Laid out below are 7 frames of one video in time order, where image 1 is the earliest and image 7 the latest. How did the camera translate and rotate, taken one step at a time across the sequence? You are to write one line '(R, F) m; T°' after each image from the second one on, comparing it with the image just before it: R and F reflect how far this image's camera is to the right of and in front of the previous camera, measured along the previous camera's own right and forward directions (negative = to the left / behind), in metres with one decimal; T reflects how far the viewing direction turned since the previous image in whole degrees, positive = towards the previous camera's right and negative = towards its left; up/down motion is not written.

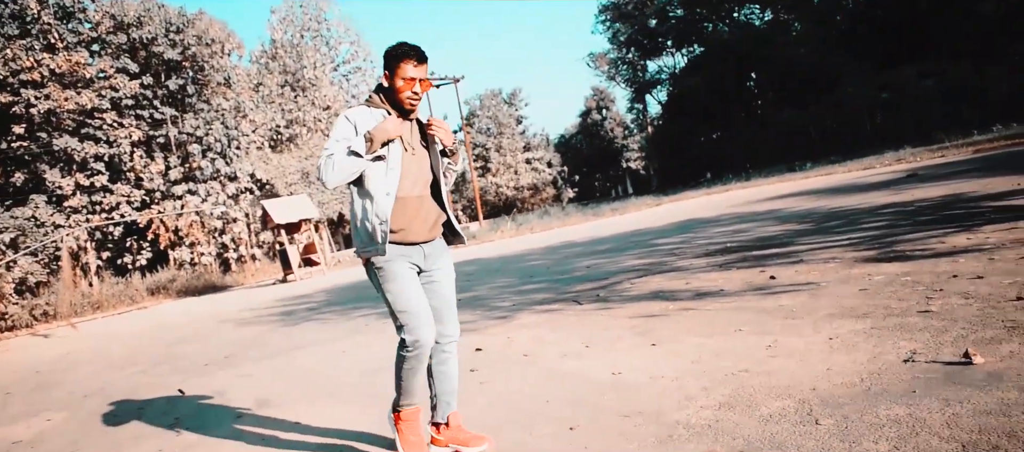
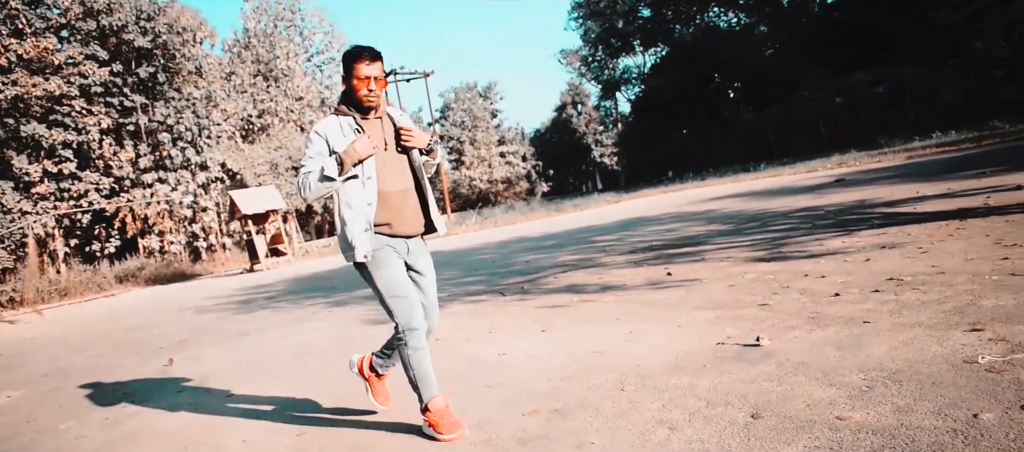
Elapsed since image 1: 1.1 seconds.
(+0.5, -0.8) m; +2°
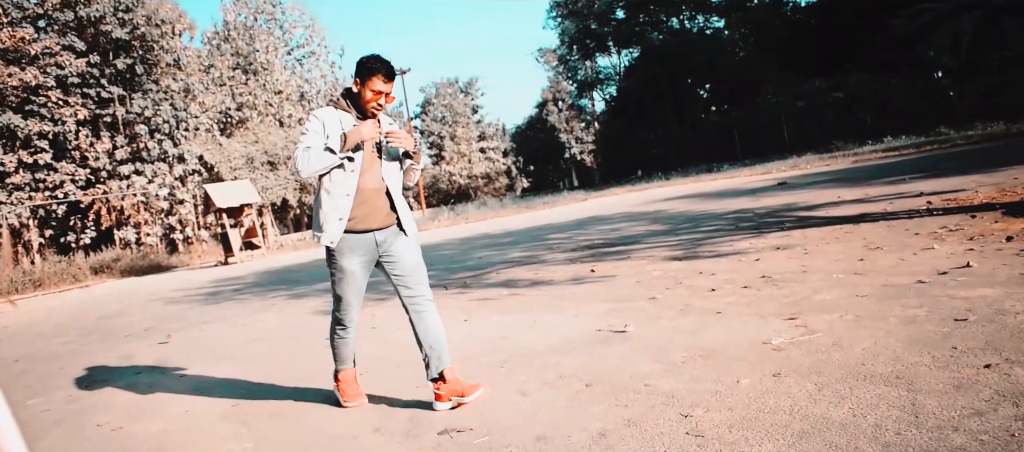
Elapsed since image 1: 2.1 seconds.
(+0.5, -0.8) m; +1°
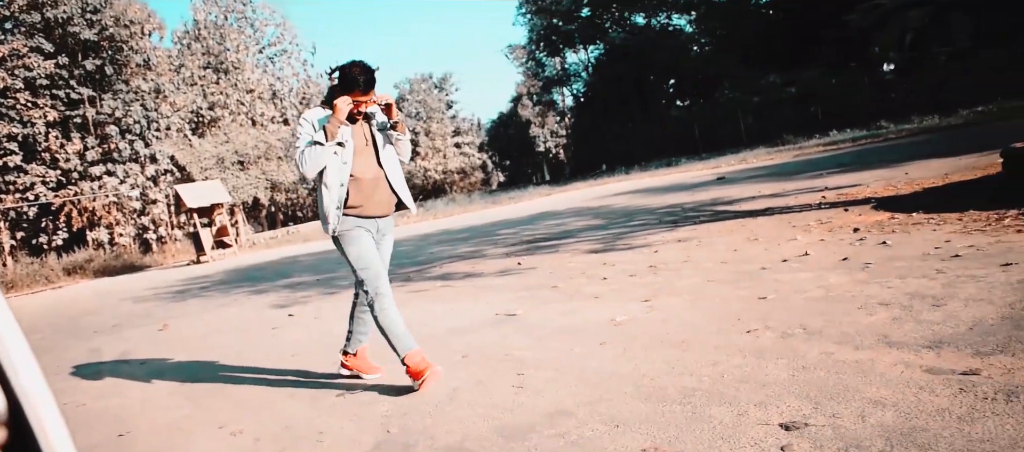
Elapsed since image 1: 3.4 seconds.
(+0.6, -0.9) m; +2°
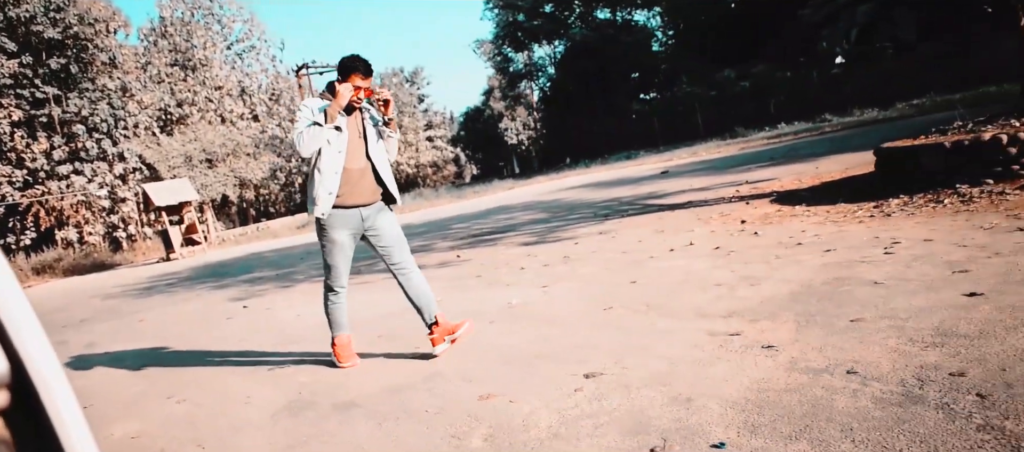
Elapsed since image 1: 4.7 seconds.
(+0.5, -0.8) m; +2°
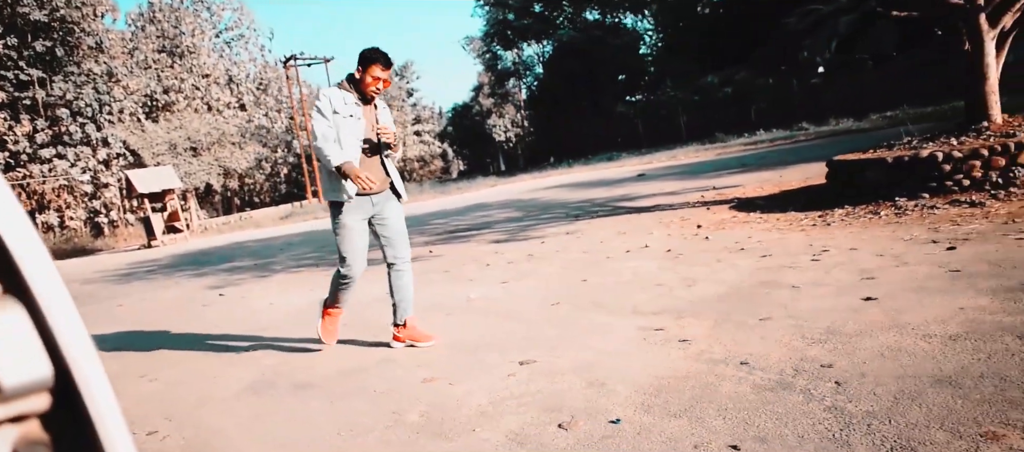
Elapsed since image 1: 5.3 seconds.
(+0.2, -0.4) m; +1°
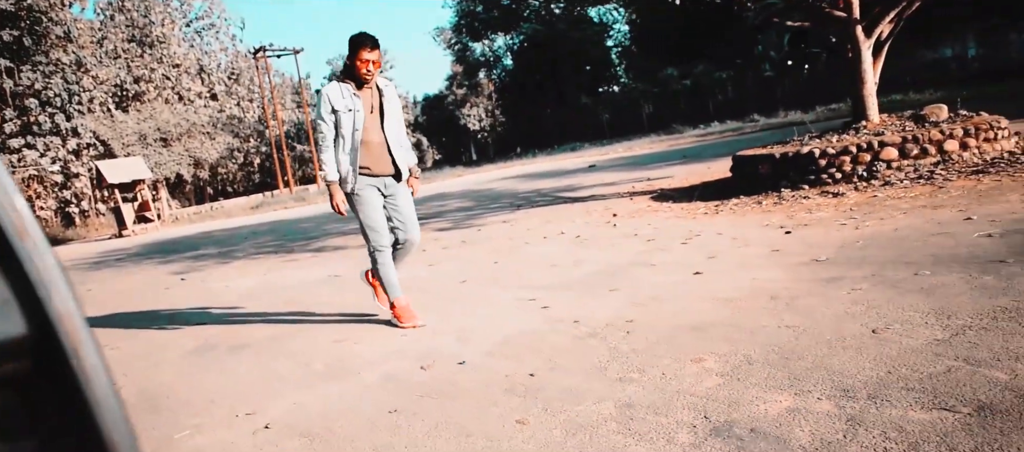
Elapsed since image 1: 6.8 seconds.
(+0.5, -0.9) m; +2°
